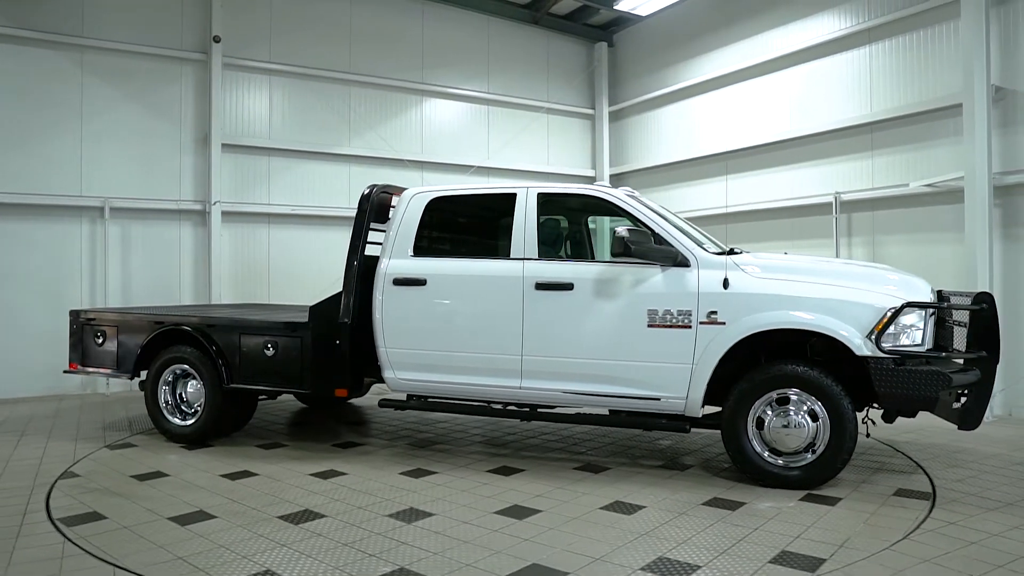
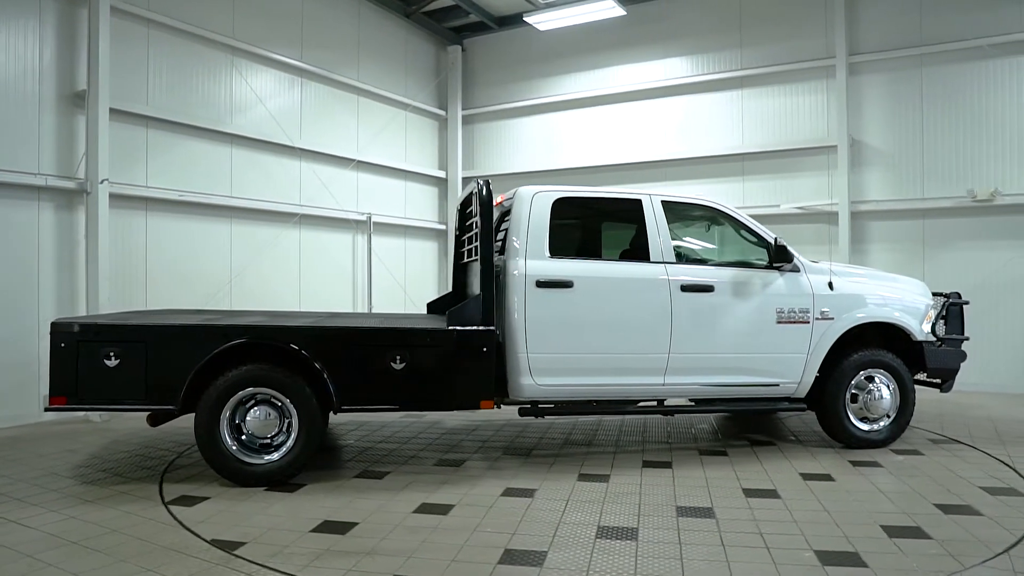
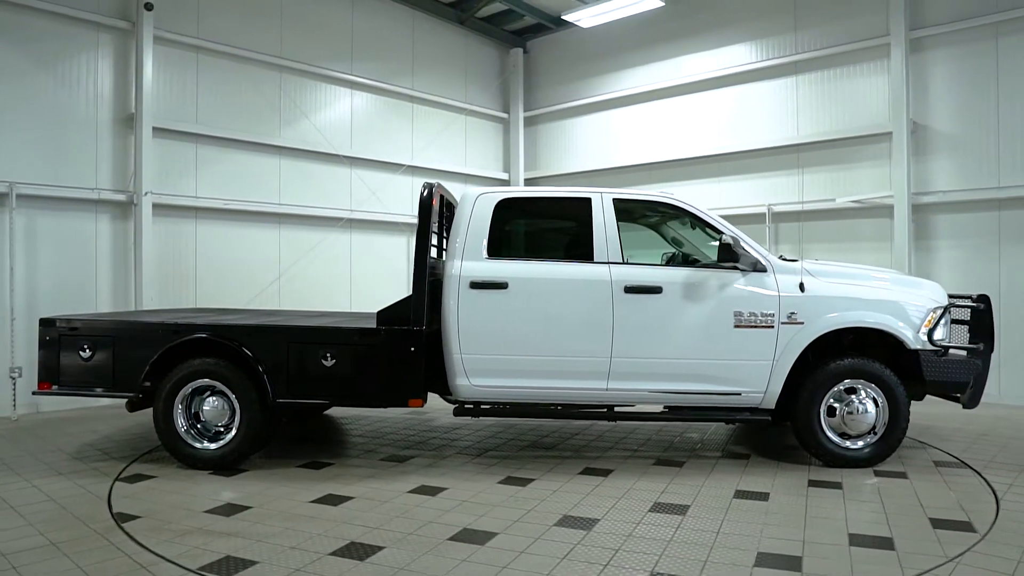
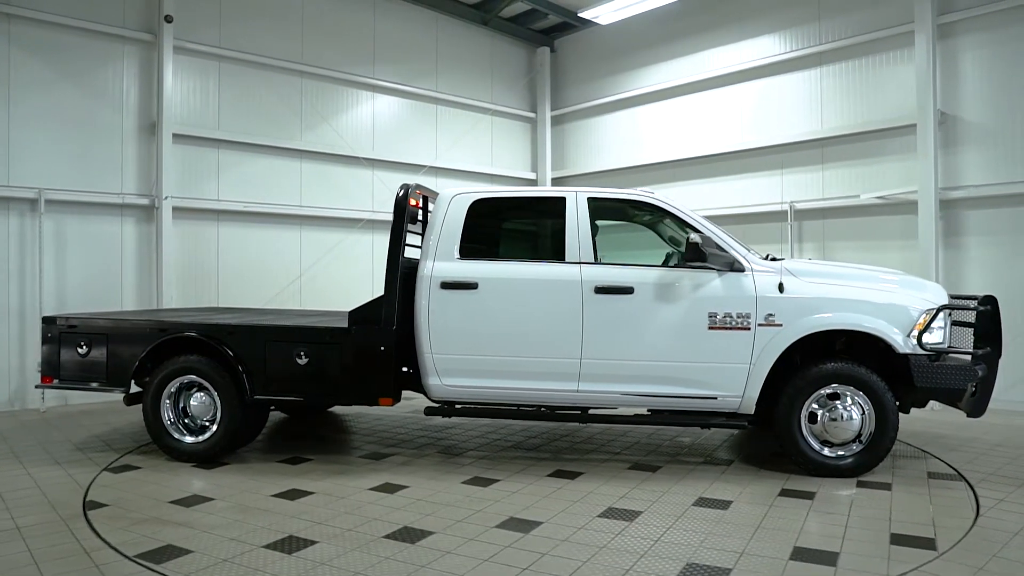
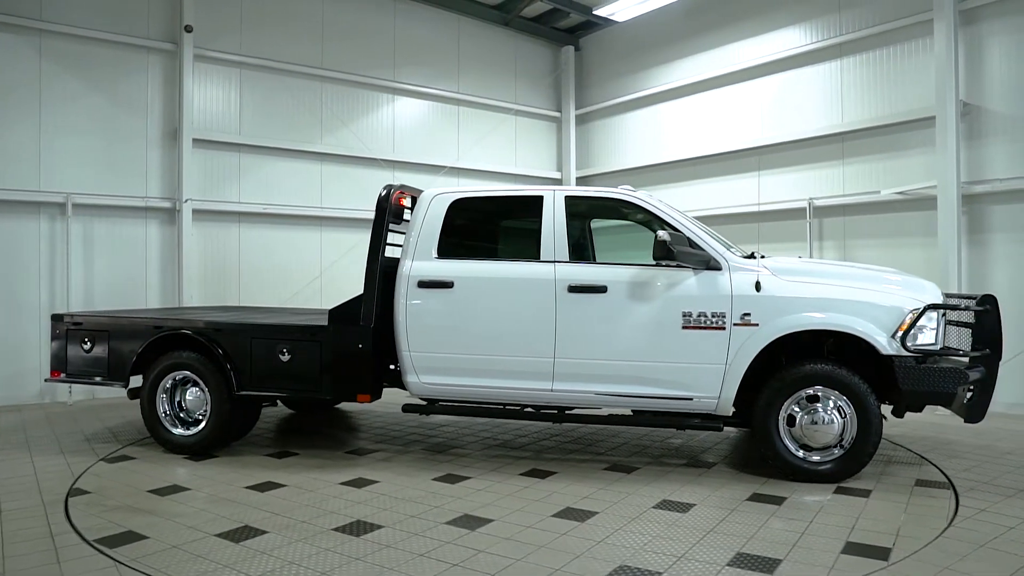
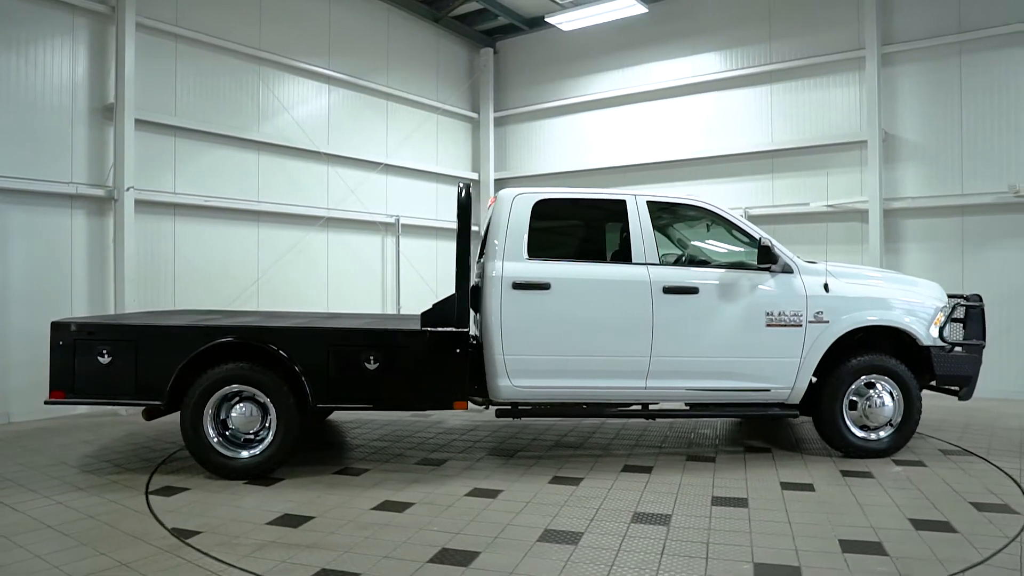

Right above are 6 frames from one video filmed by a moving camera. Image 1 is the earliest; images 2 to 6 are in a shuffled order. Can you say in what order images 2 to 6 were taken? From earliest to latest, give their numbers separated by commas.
5, 4, 3, 6, 2
